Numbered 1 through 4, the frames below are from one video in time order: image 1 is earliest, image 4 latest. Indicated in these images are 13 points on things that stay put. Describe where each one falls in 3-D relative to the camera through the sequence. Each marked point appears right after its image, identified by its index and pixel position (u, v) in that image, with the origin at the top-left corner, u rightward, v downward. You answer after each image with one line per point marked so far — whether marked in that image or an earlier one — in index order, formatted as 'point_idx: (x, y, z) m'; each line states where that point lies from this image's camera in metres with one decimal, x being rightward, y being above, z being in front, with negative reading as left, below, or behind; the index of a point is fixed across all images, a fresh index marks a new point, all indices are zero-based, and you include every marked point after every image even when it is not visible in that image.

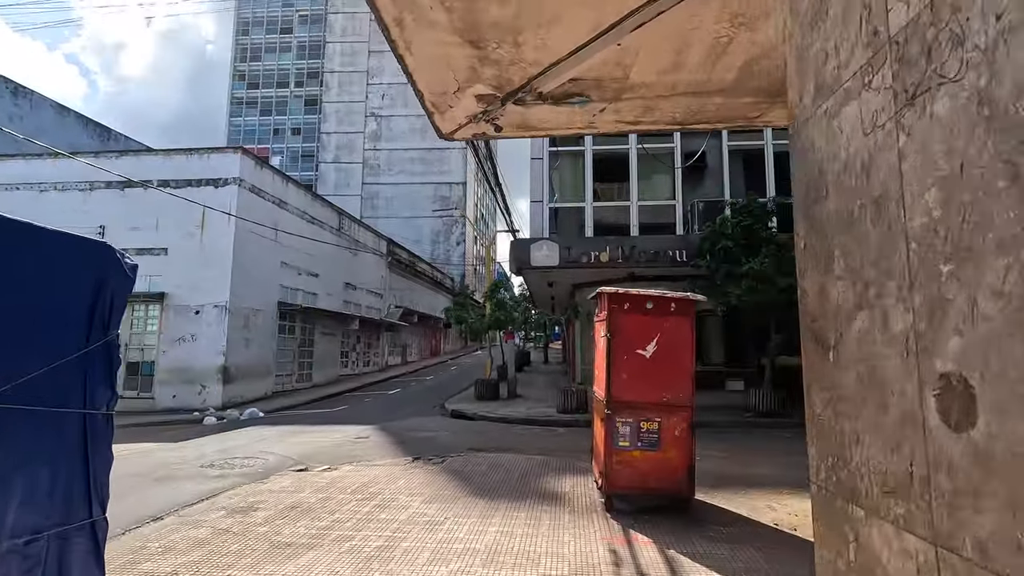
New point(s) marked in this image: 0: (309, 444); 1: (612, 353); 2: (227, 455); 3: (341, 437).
0: (-3.7, -2.9, +9.9) m
1: (+1.0, -0.7, +5.4) m
2: (-4.6, -2.7, +8.7) m
3: (-3.5, -3.0, +10.8) m
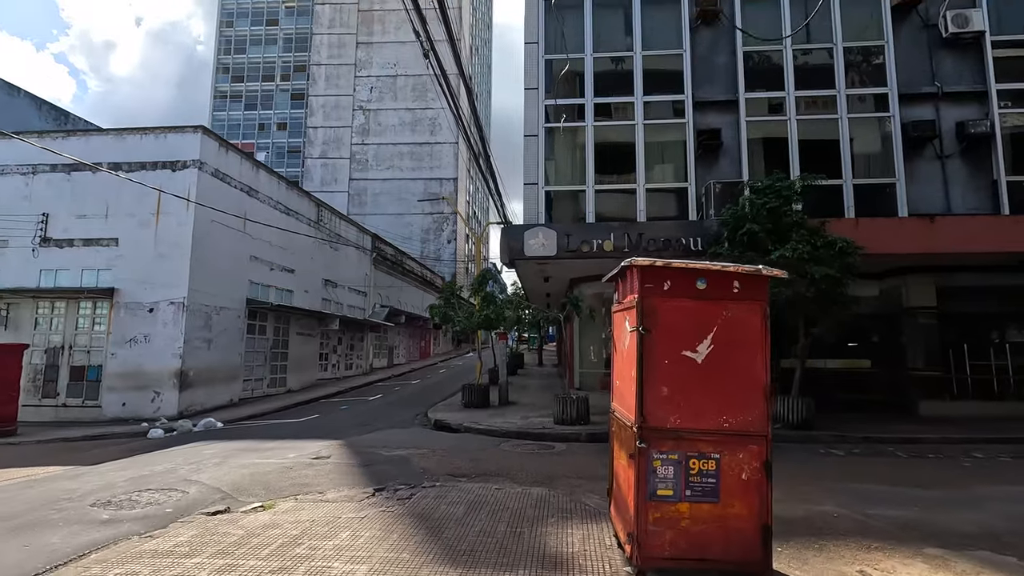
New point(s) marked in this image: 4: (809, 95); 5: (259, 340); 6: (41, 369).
0: (-3.9, -2.7, +8.1) m
1: (+0.9, -0.5, +3.6) m
2: (-4.8, -2.5, +6.9) m
3: (-3.6, -2.8, +9.0) m
4: (+7.7, +5.0, +13.8) m
5: (-9.4, -1.9, +20.0) m
6: (-14.2, -2.5, +16.2) m
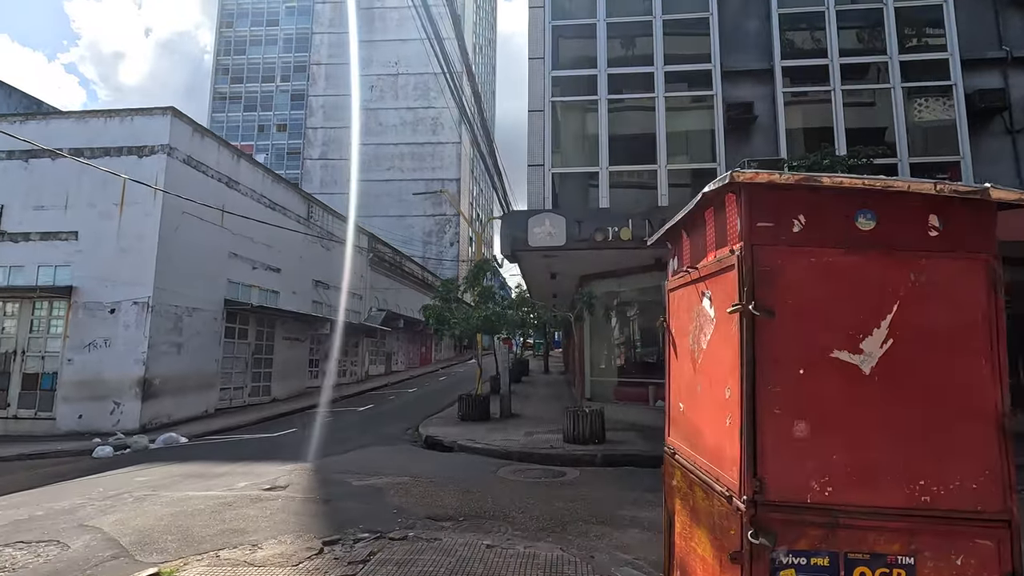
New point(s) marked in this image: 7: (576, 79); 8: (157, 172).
0: (-3.9, -2.6, +6.4) m
1: (+0.9, -0.2, +1.9) m
2: (-4.8, -2.4, +5.1) m
3: (-3.6, -2.7, +7.2) m
4: (+7.7, +5.1, +12.0) m
5: (-9.3, -1.9, +18.3) m
6: (-14.1, -2.4, +14.5) m
7: (+1.5, +5.0, +12.9) m
8: (-9.9, +3.2, +14.9) m
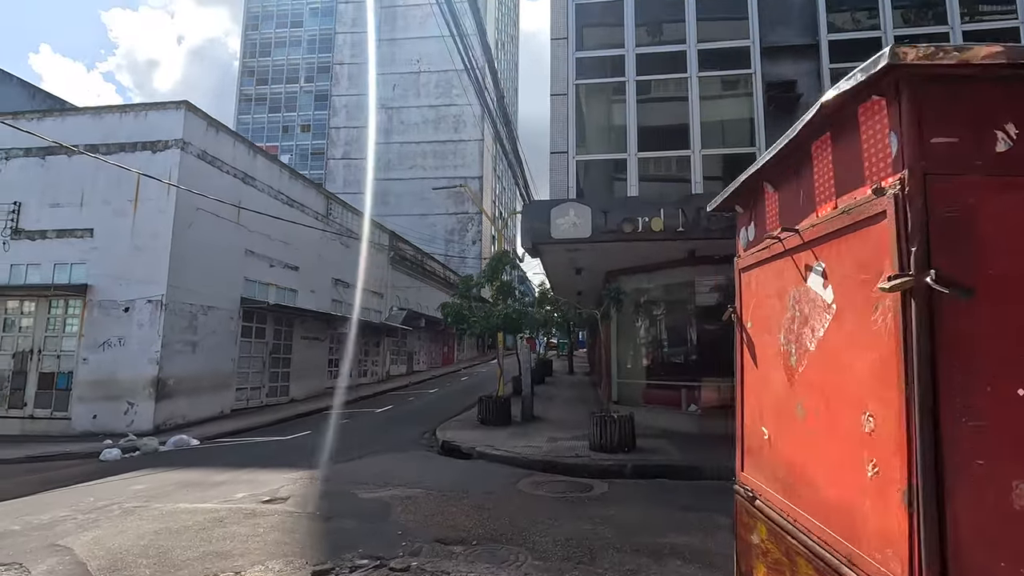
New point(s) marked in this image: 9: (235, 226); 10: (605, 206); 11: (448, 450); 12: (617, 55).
0: (-3.7, -2.5, +5.8) m
1: (+0.9, -0.2, +1.1) m
2: (-4.6, -2.3, +4.6) m
3: (-3.4, -2.6, +6.7) m
4: (+8.1, +5.2, +10.9) m
5: (-8.6, -1.9, +17.9) m
6: (-13.6, -2.4, +14.4) m
7: (+2.0, +5.1, +12.1) m
8: (-9.3, +3.3, +14.5) m
9: (-8.7, +1.9, +16.8) m
10: (+1.8, +1.6, +10.2) m
11: (-1.3, -3.2, +10.6) m
12: (+2.4, +5.3, +12.1) m
